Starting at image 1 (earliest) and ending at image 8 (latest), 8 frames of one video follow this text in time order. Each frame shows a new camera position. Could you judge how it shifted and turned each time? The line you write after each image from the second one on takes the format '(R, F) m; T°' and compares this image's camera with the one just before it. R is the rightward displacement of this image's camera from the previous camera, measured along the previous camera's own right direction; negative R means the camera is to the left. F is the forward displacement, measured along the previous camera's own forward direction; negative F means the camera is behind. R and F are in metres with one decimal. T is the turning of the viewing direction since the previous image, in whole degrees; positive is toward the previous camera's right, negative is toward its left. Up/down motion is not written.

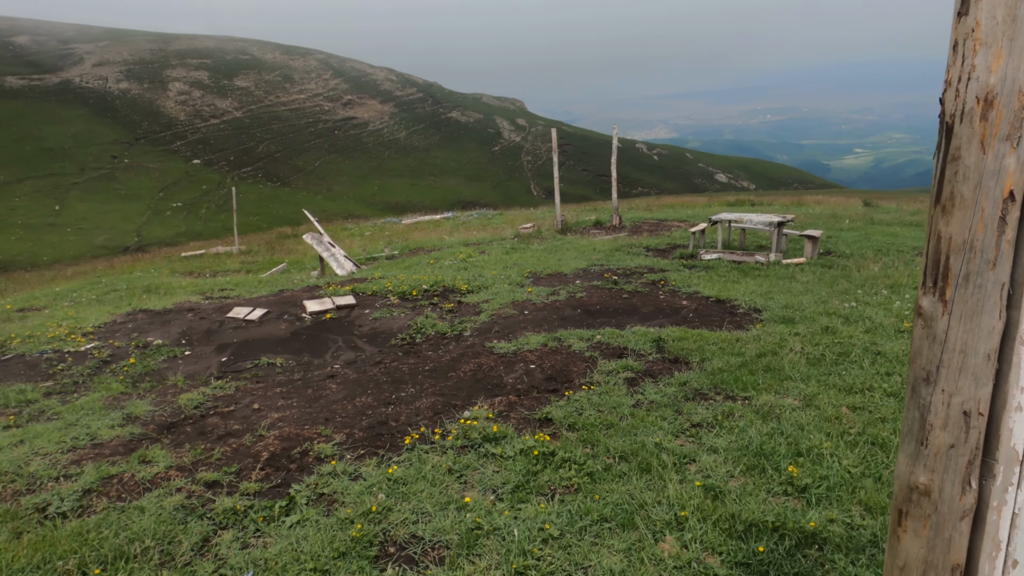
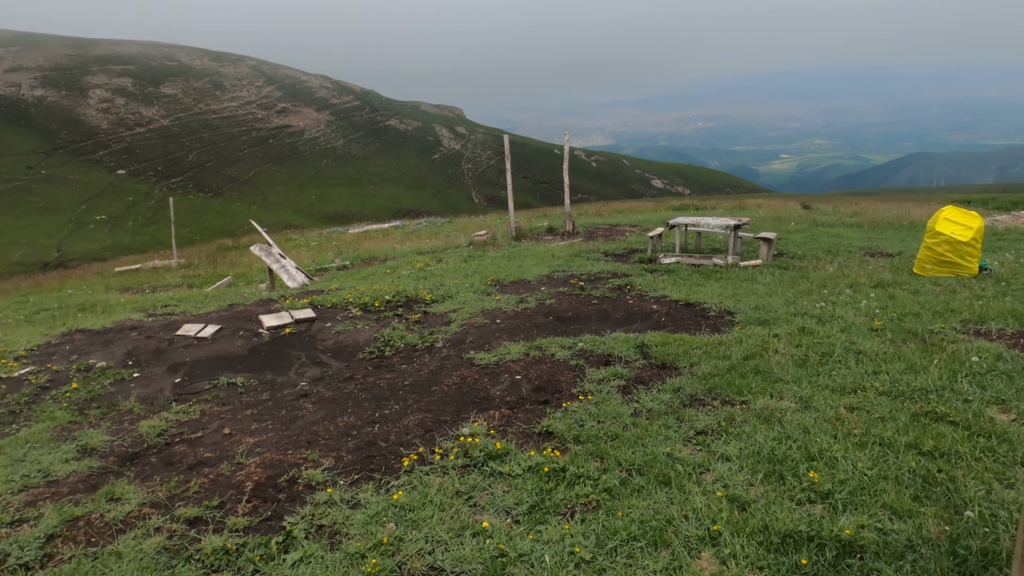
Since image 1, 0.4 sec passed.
(-0.4, +0.2) m; +5°
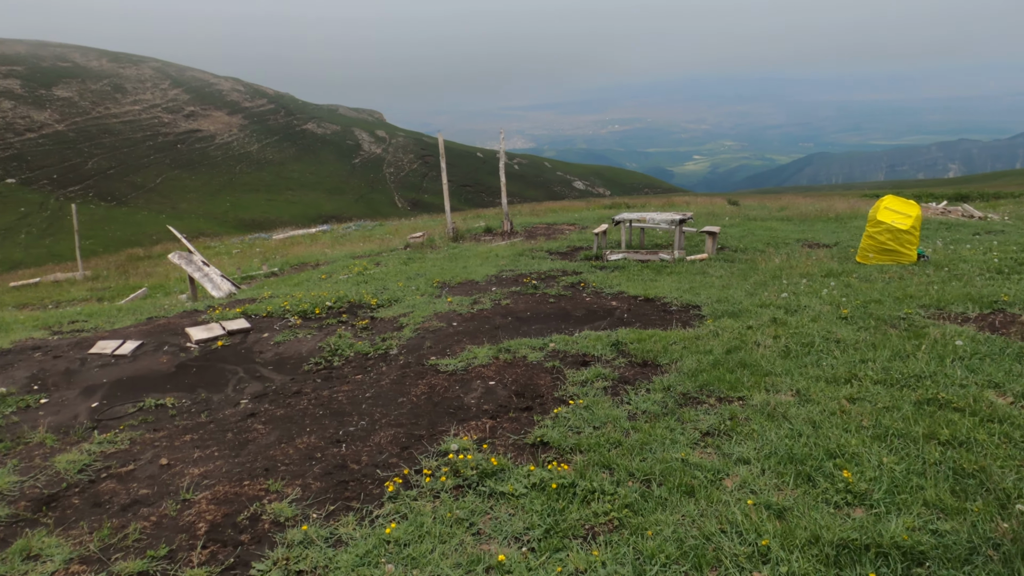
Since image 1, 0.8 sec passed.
(-0.4, +0.5) m; +6°
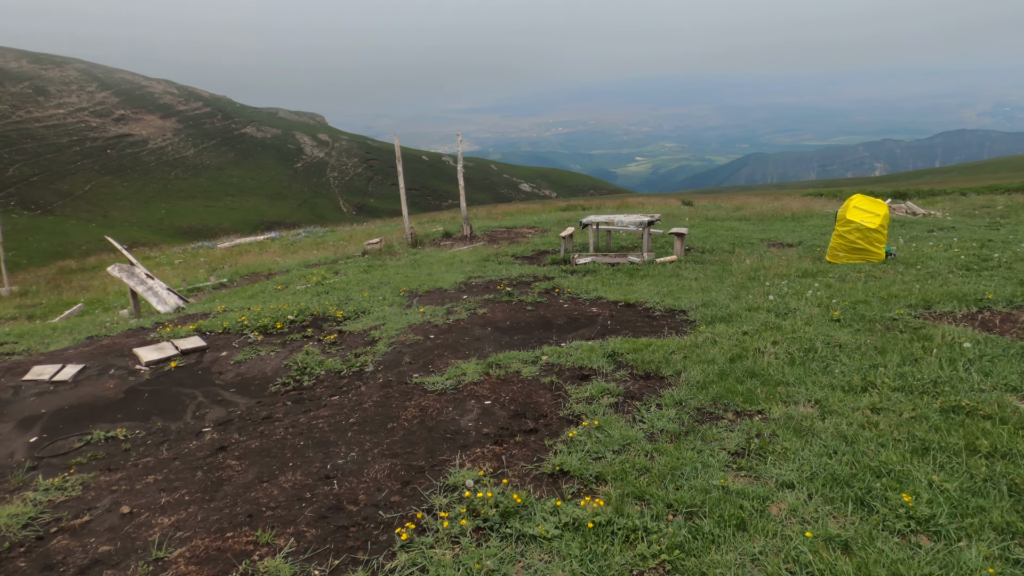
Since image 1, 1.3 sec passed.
(-0.4, +0.4) m; +4°
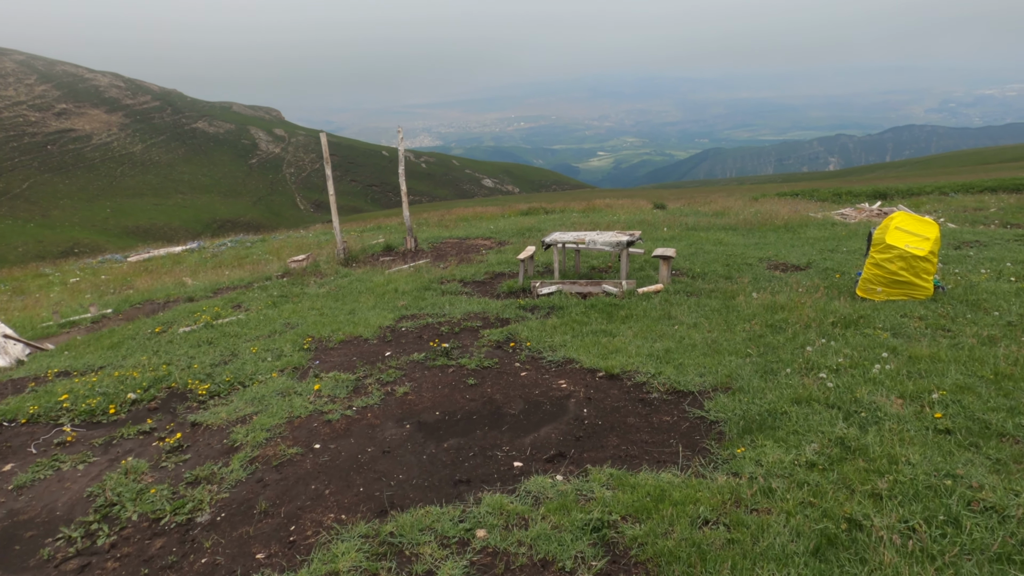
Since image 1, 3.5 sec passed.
(+0.3, +2.8) m; +3°
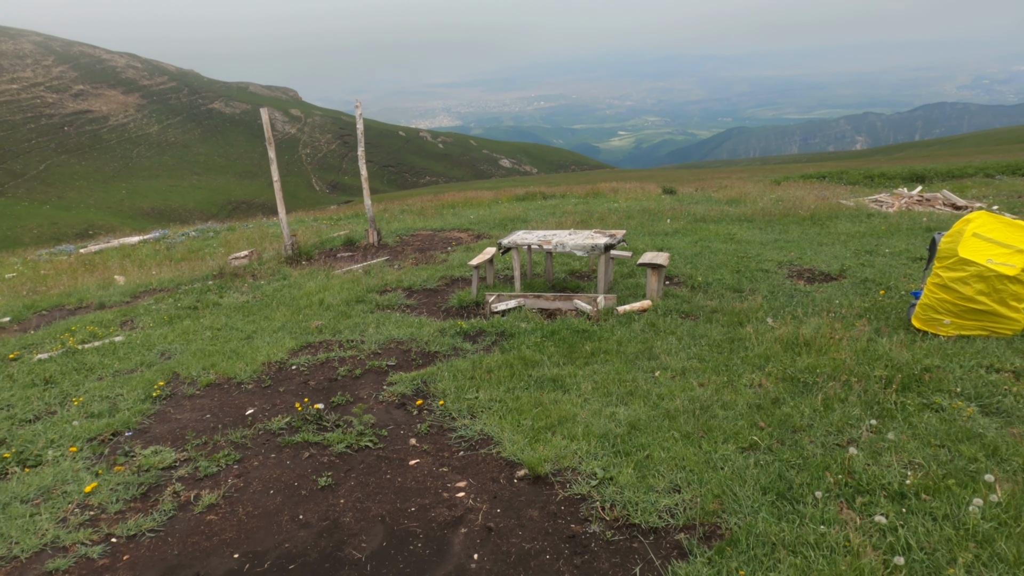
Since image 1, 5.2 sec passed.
(+0.9, +2.4) m; -2°
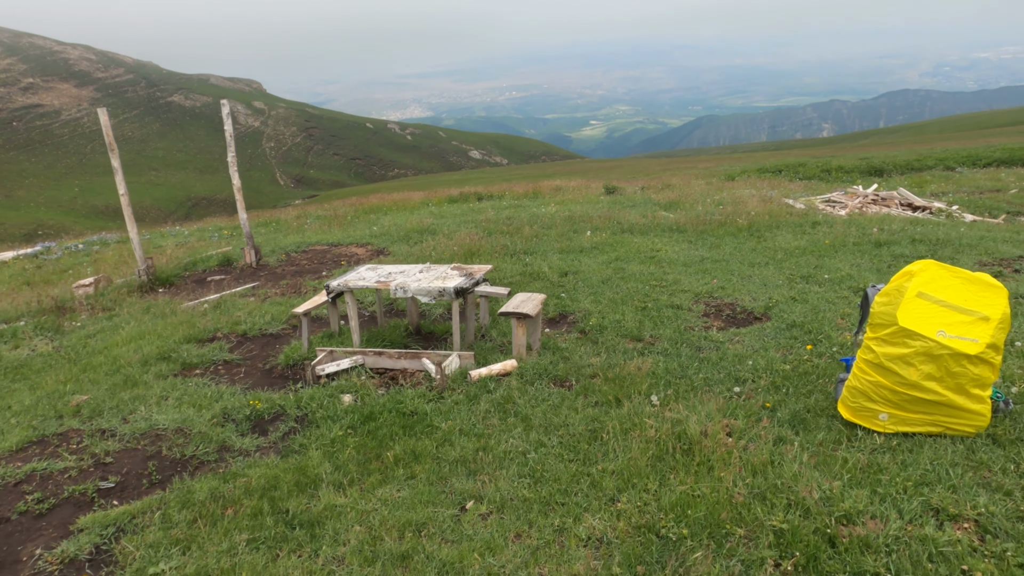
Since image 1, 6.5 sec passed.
(+1.5, +1.9) m; +2°
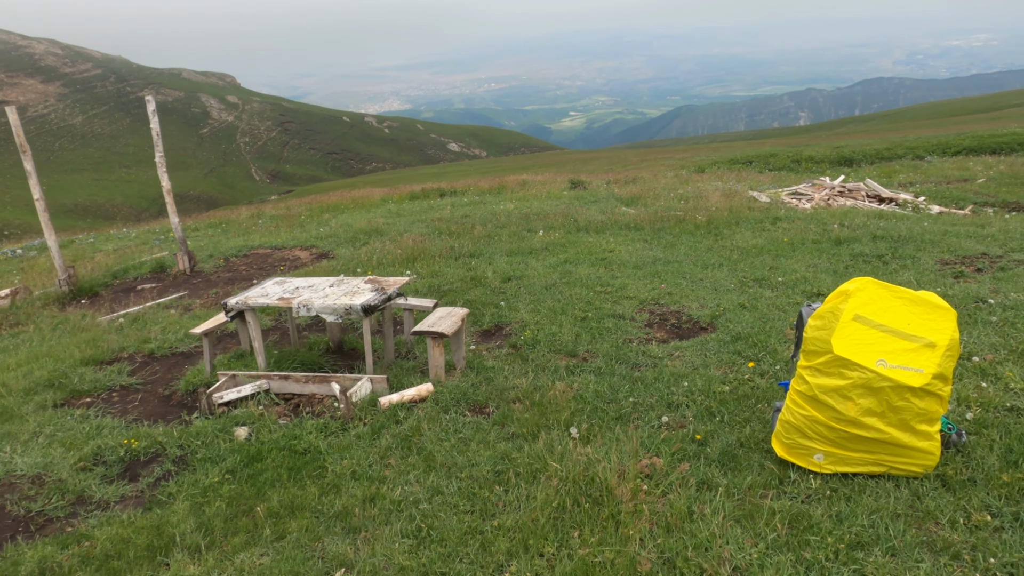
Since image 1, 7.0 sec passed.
(+0.6, +0.6) m; +2°
